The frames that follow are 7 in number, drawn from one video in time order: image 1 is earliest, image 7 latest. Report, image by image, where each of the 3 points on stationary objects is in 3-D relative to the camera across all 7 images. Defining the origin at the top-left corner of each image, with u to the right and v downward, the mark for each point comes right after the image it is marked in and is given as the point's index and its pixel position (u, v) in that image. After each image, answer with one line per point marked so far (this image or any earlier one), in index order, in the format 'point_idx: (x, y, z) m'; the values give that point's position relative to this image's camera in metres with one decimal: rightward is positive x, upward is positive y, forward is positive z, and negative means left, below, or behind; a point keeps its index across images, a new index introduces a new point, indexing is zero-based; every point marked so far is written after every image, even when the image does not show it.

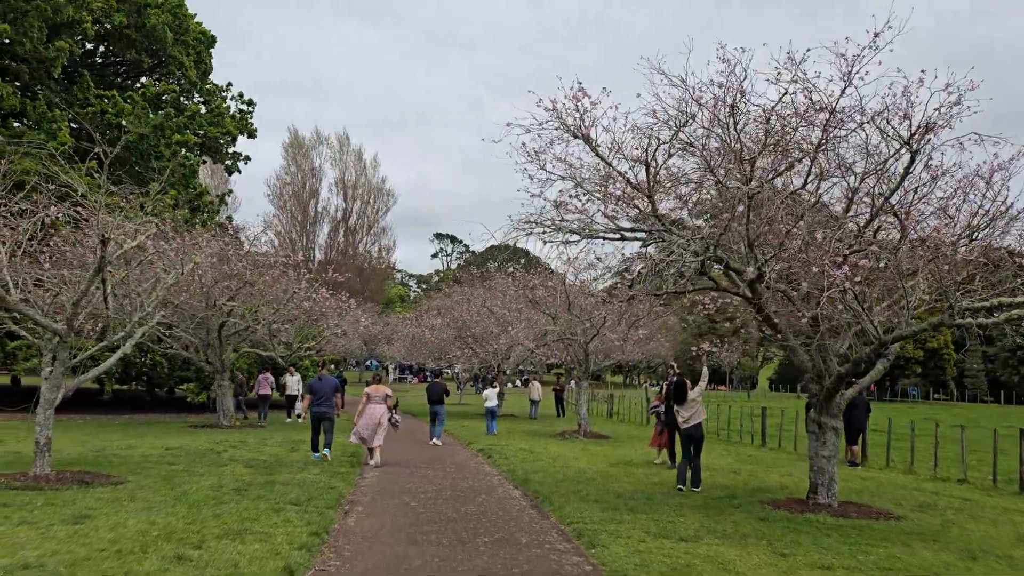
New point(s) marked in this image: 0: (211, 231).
0: (-7.0, +1.3, +19.7) m
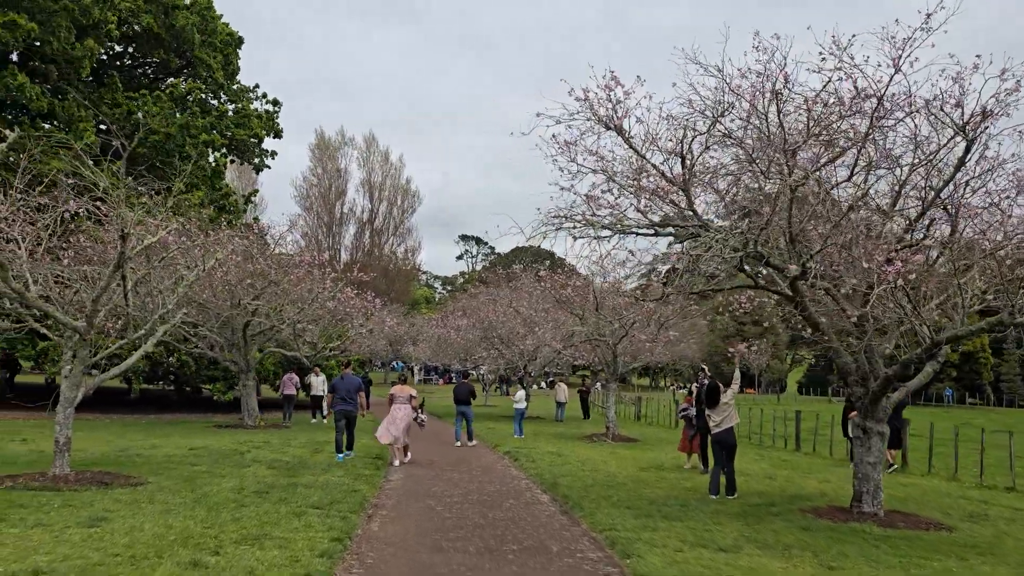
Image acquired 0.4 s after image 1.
0: (-6.4, +1.3, +19.6) m
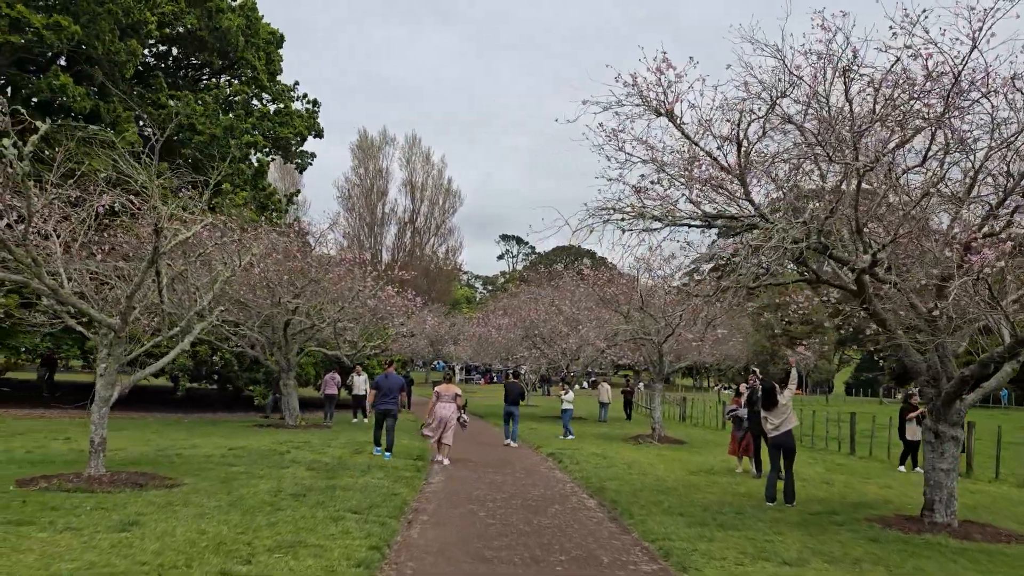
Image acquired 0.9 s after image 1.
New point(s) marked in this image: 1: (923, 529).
0: (-5.4, +1.3, +19.5) m
1: (+3.9, -2.3, +8.1) m
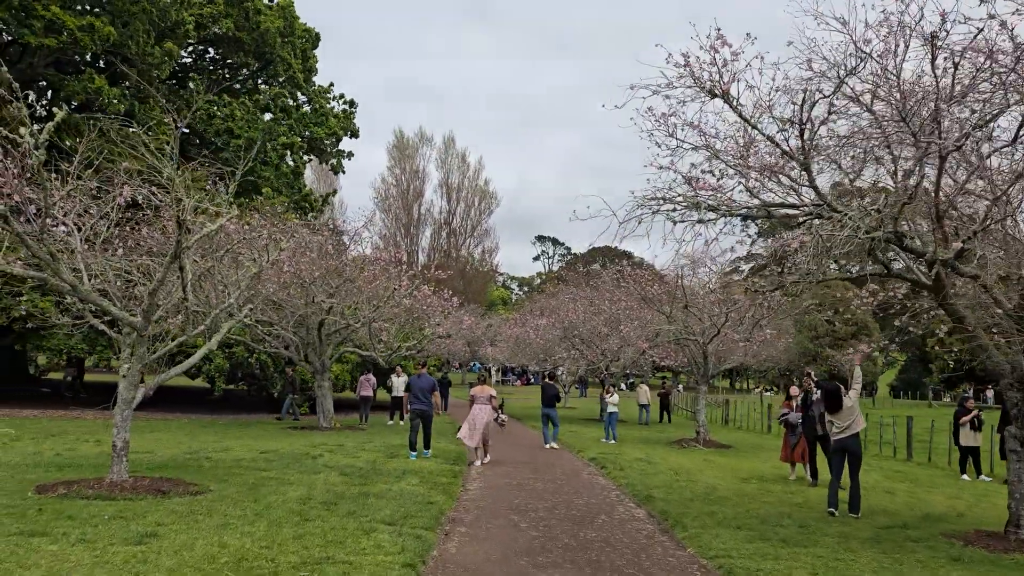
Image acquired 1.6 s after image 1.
0: (-4.5, +1.4, +19.1) m
1: (+4.3, -2.3, +7.4) m
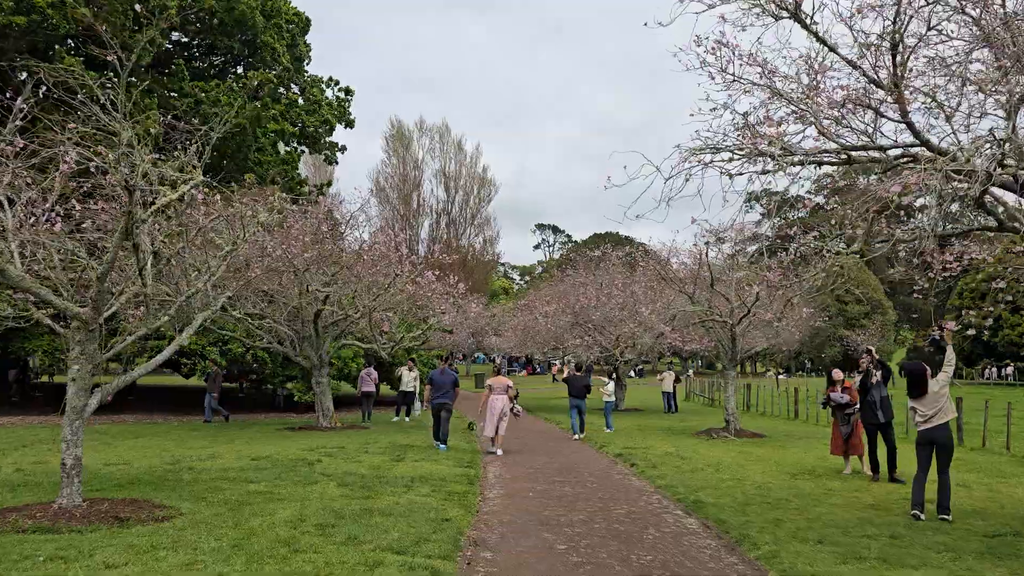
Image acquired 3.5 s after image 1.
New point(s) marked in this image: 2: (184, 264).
0: (-4.3, +1.6, +17.7) m
1: (+4.6, -1.9, +6.0) m
2: (-3.8, +0.3, +9.9) m
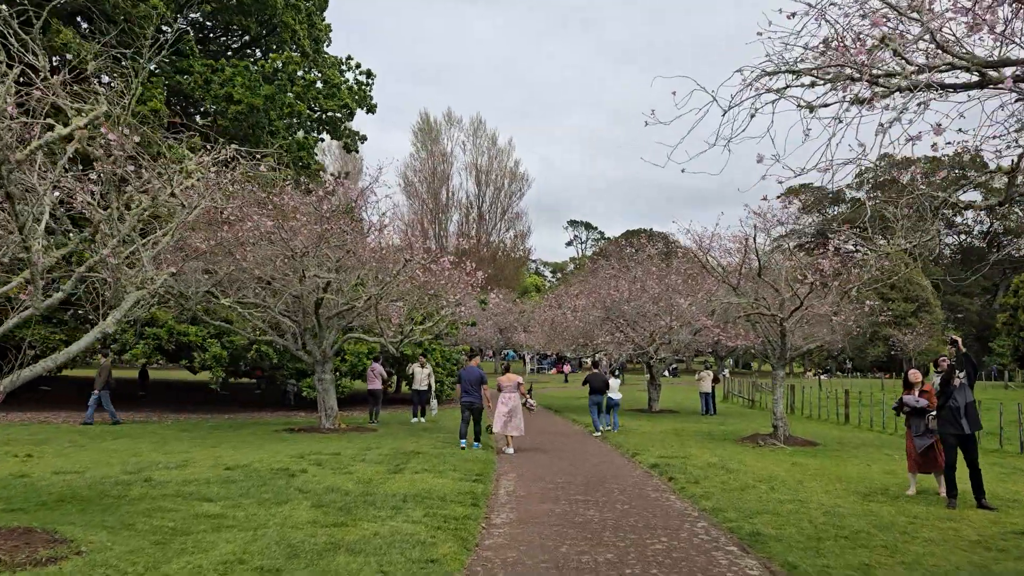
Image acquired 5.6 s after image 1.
0: (-3.9, +1.8, +16.1) m
1: (+4.6, -1.8, +4.0) m
2: (-3.6, +0.5, +8.3) m
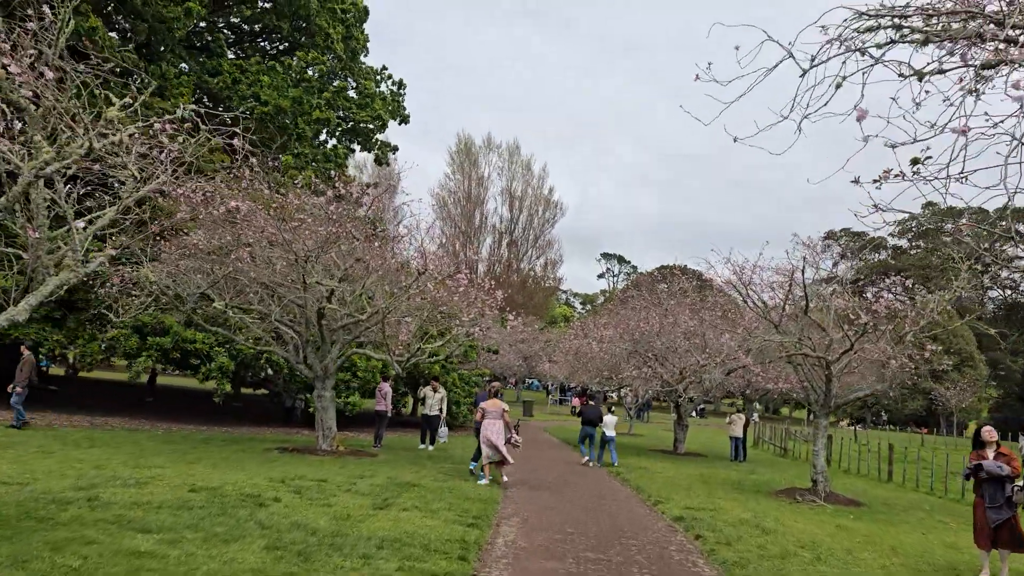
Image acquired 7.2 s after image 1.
0: (-3.4, +1.7, +15.0) m
1: (+4.4, -2.0, +2.5) m
2: (-3.5, +0.6, +7.1) m
